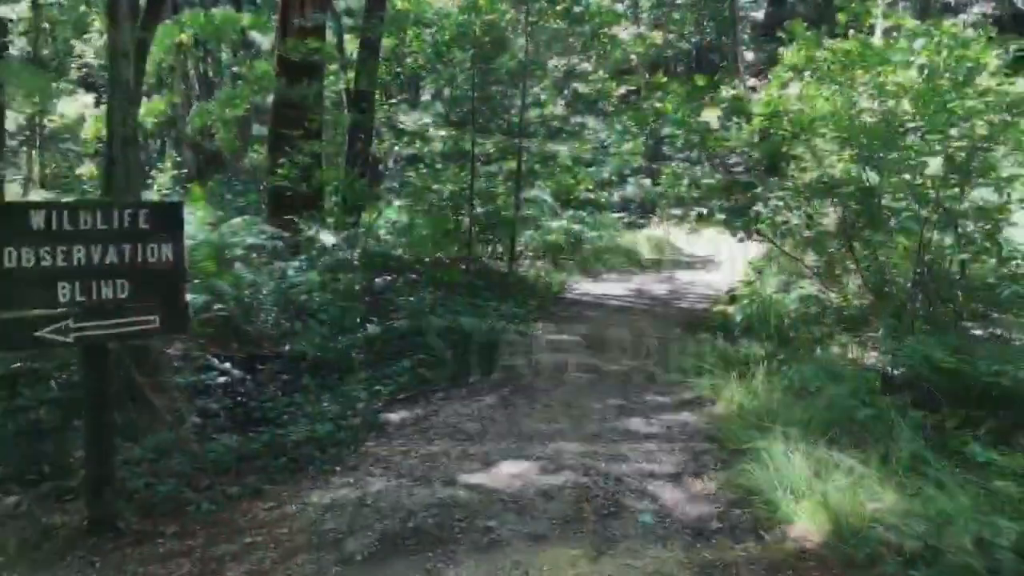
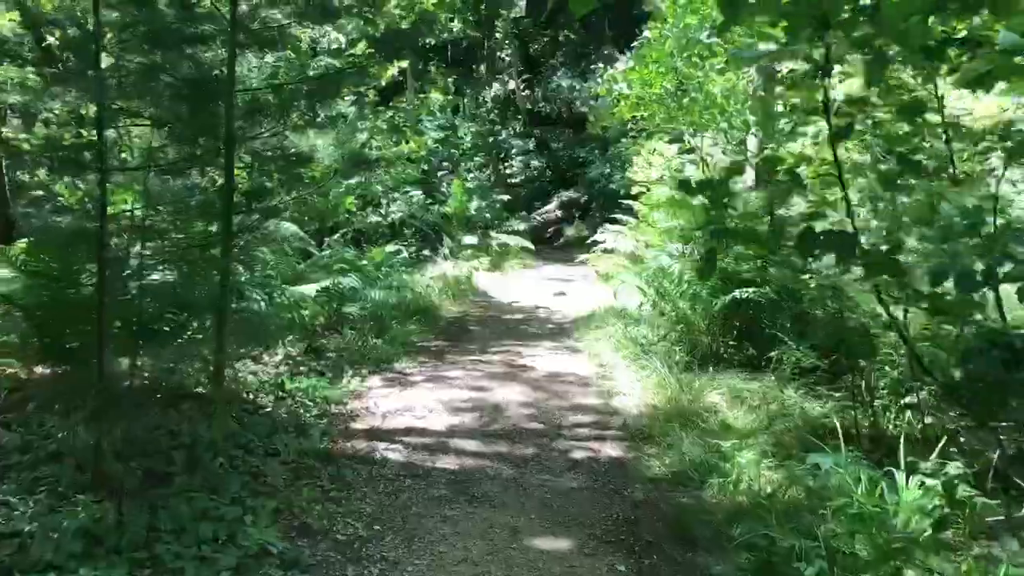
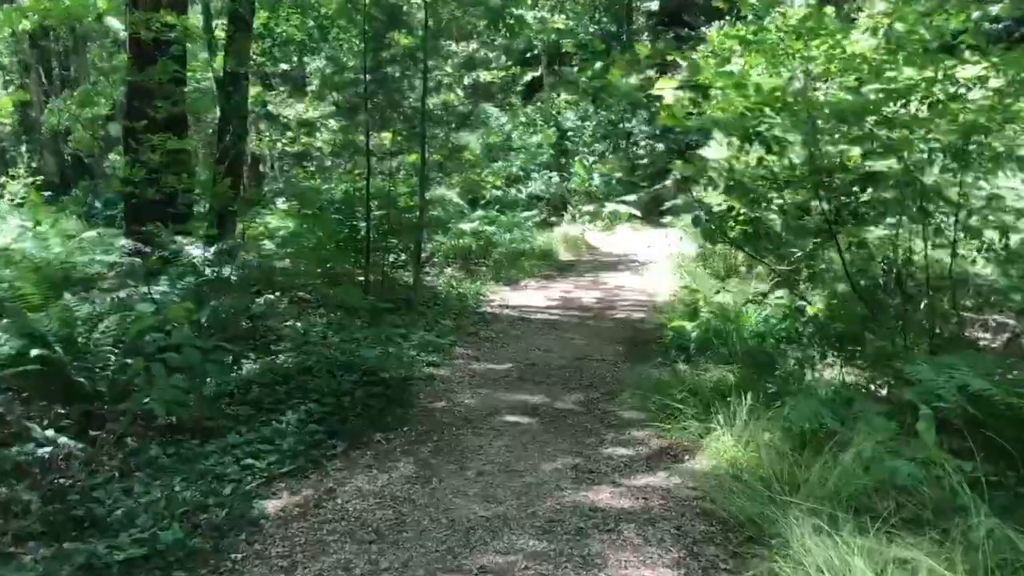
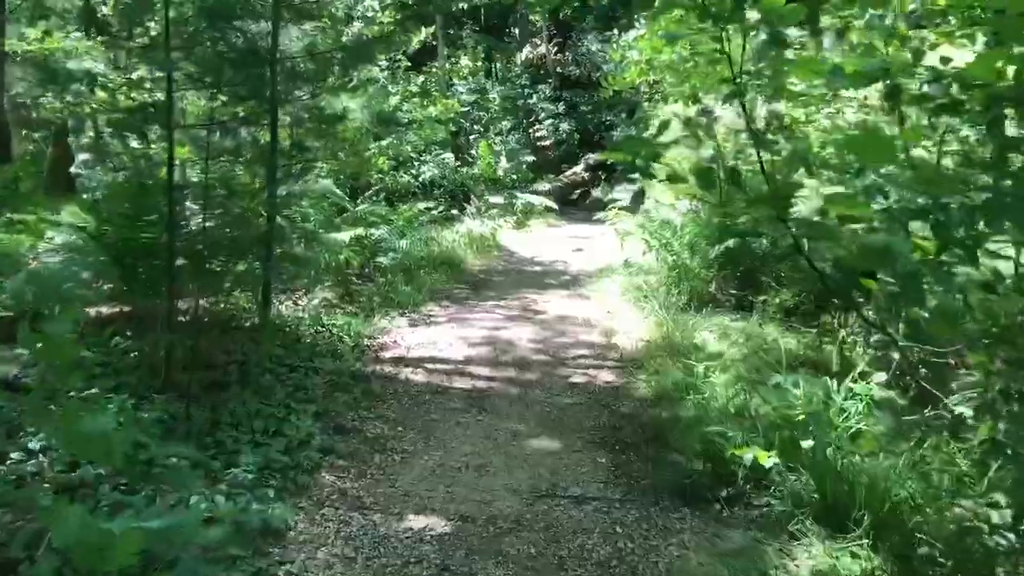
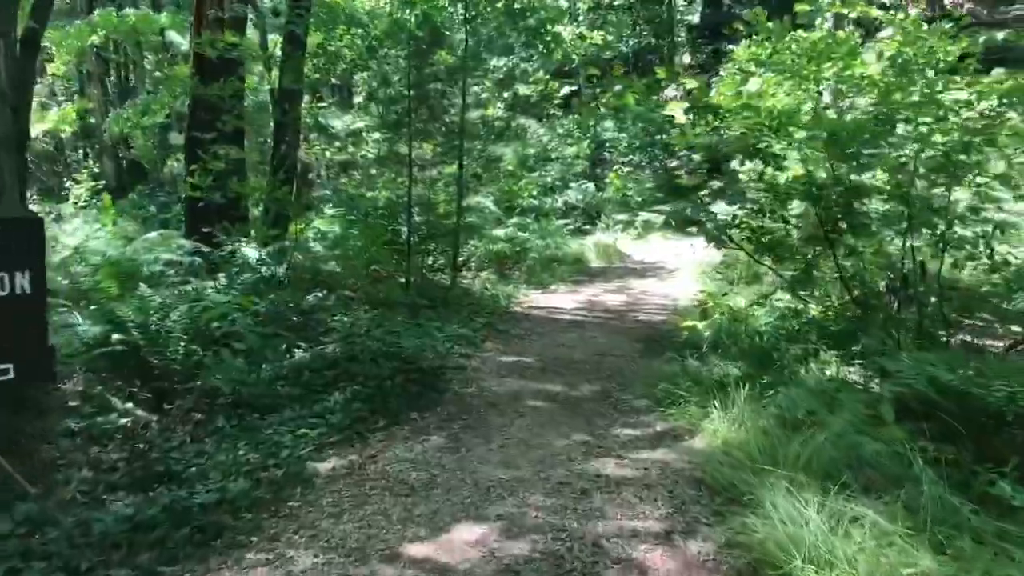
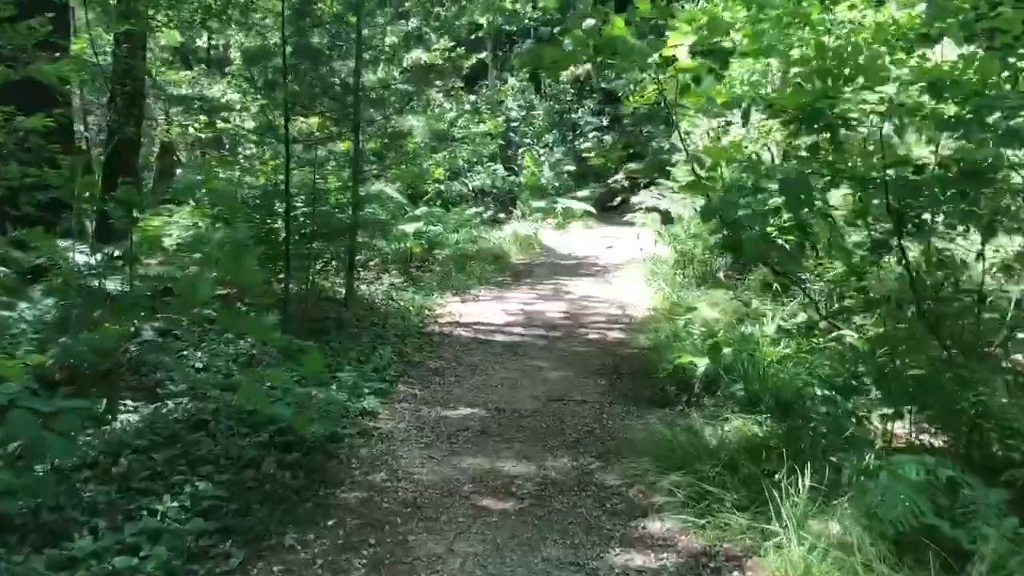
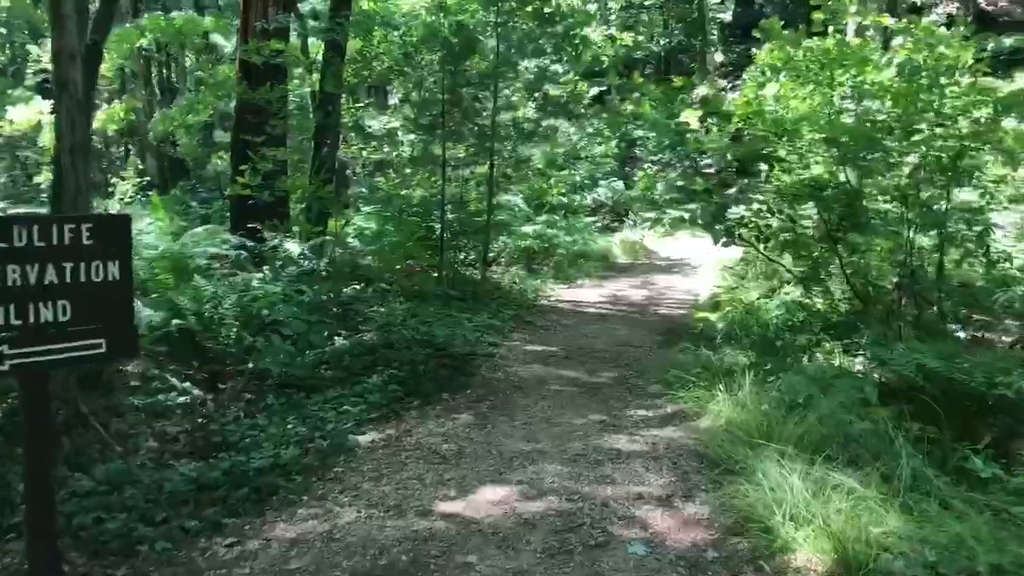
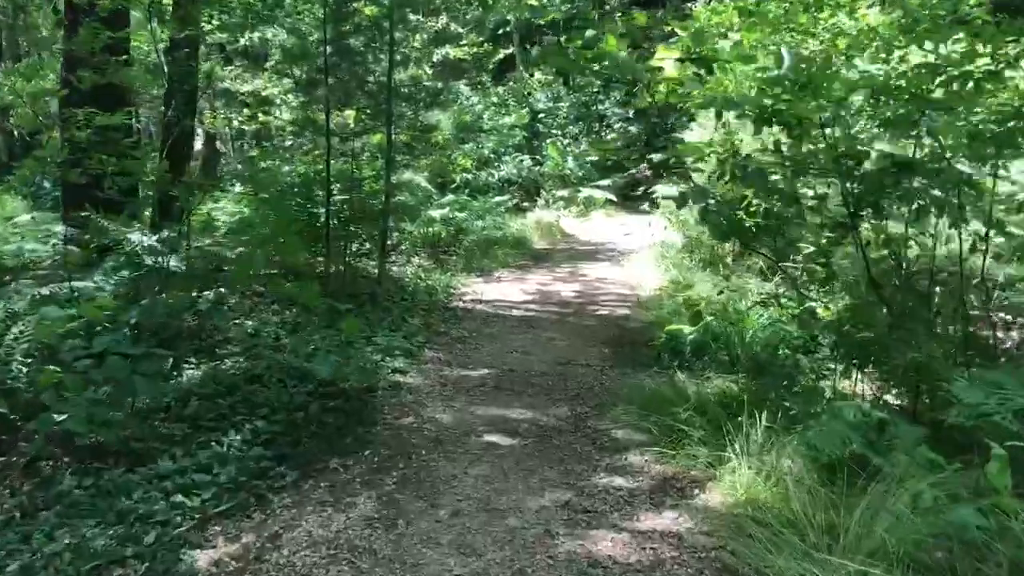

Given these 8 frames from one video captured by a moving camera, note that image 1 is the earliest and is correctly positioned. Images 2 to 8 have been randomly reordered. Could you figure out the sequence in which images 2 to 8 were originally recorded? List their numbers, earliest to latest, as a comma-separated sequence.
7, 5, 3, 8, 6, 4, 2
